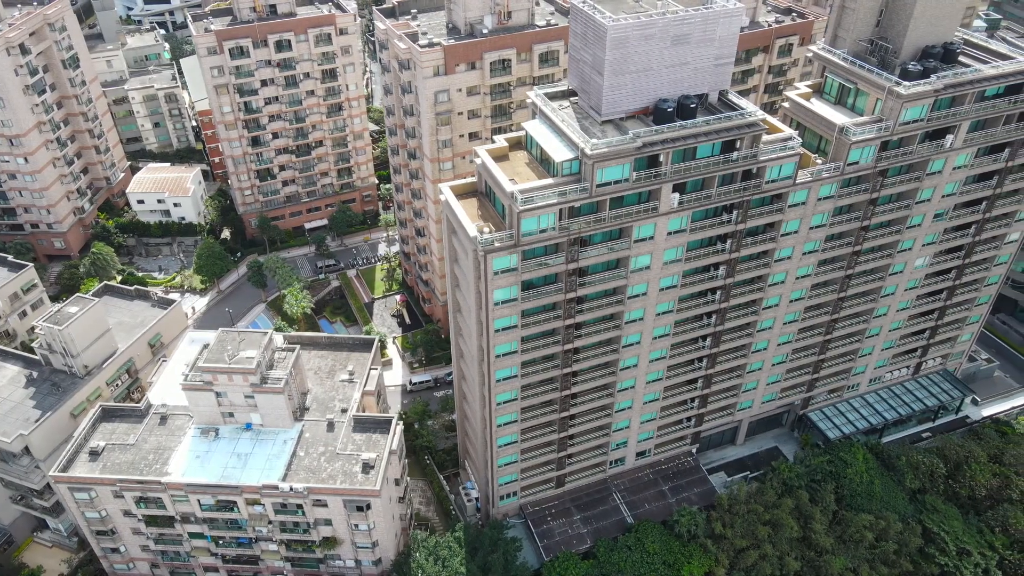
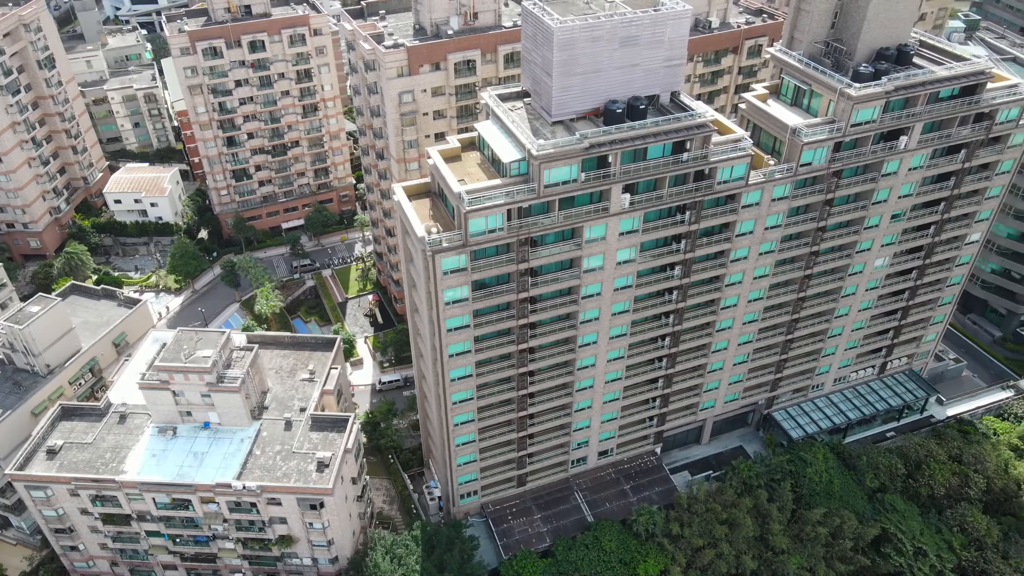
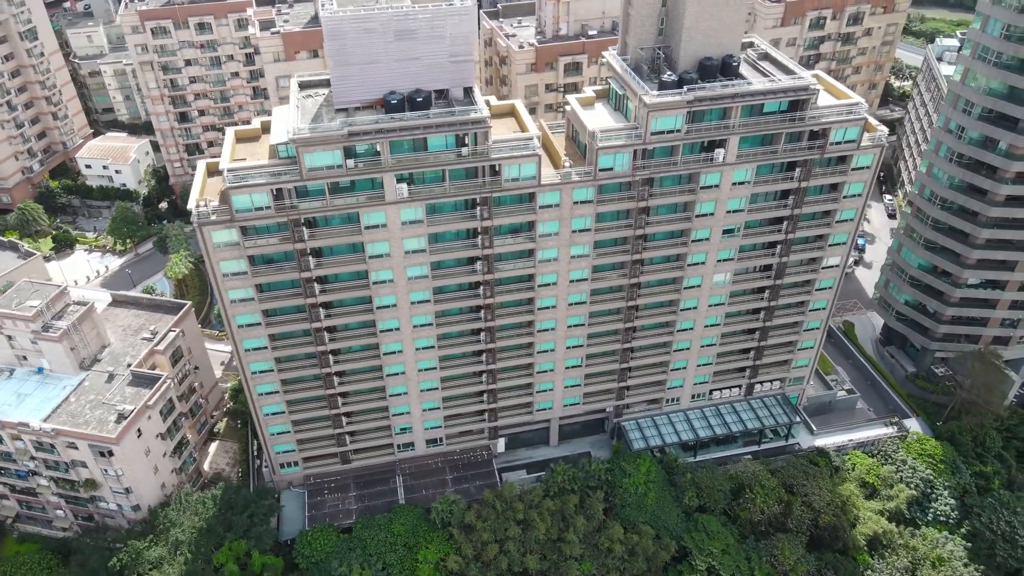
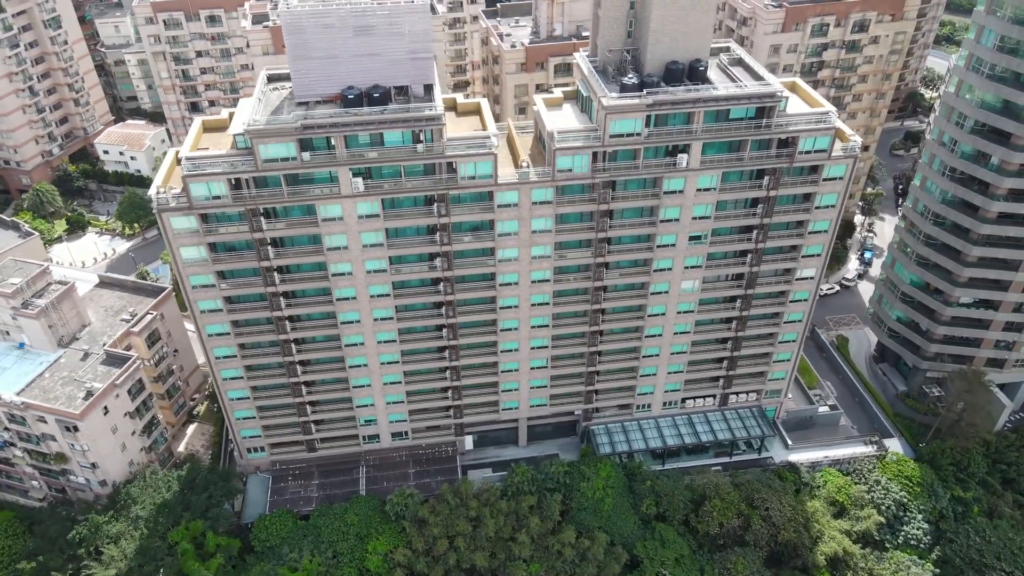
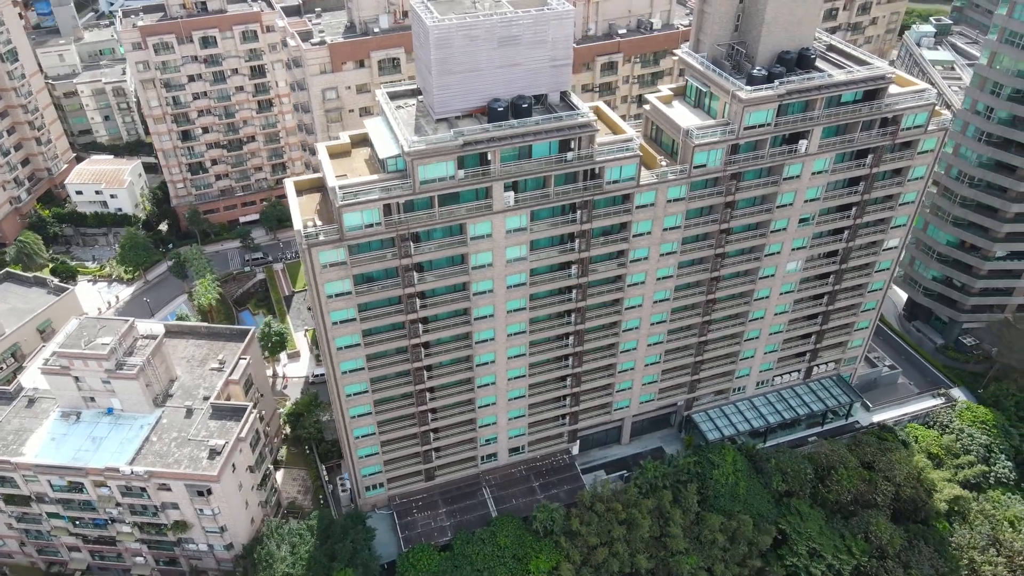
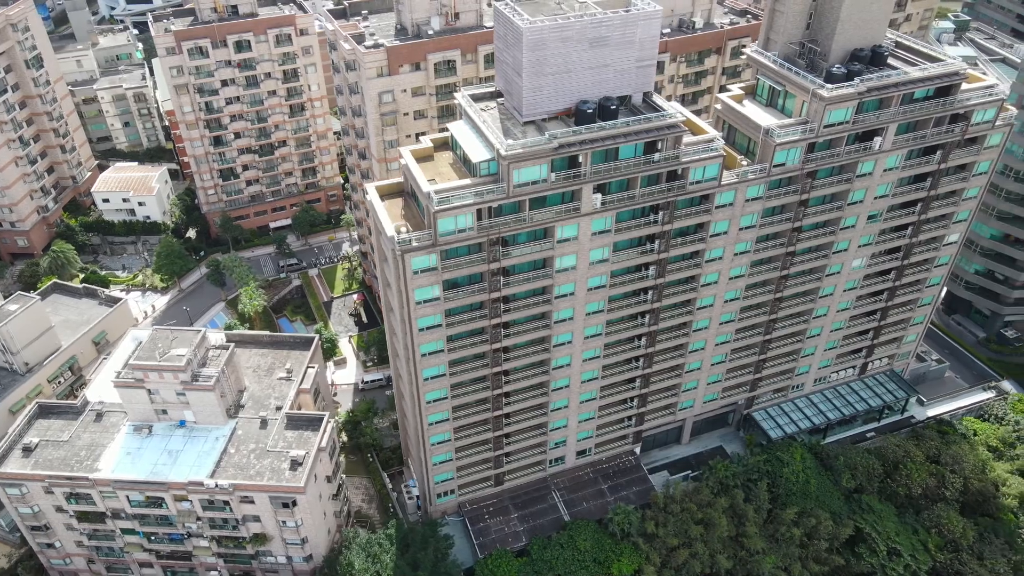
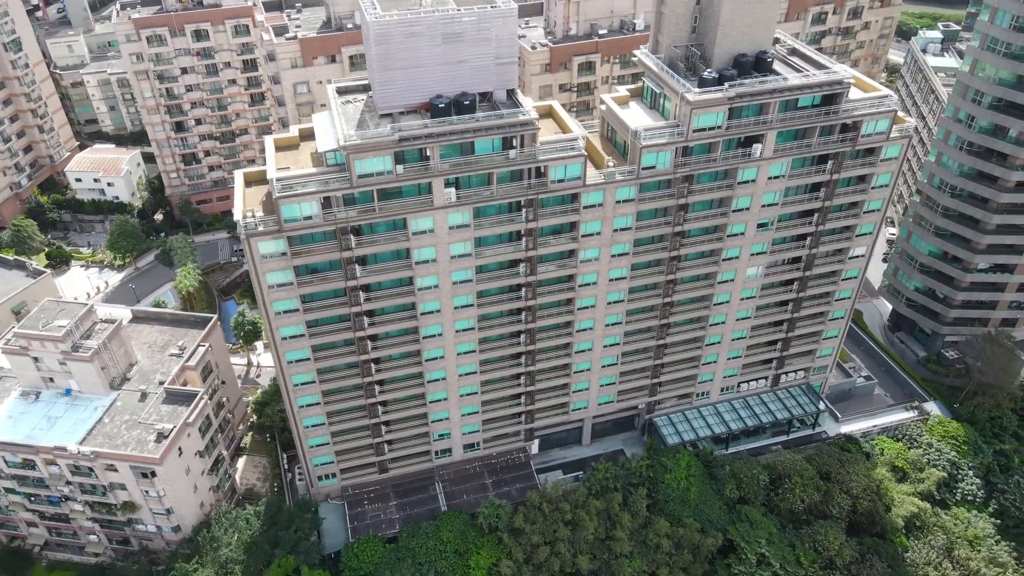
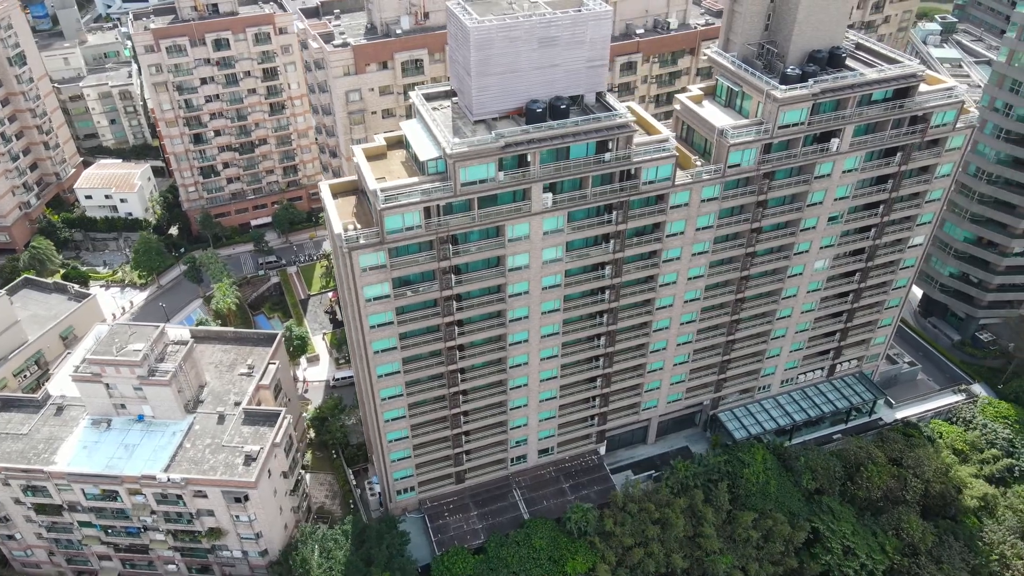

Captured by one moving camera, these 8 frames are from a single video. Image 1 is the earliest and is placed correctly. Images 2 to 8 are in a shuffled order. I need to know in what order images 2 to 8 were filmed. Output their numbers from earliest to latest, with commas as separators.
2, 6, 8, 5, 7, 3, 4
